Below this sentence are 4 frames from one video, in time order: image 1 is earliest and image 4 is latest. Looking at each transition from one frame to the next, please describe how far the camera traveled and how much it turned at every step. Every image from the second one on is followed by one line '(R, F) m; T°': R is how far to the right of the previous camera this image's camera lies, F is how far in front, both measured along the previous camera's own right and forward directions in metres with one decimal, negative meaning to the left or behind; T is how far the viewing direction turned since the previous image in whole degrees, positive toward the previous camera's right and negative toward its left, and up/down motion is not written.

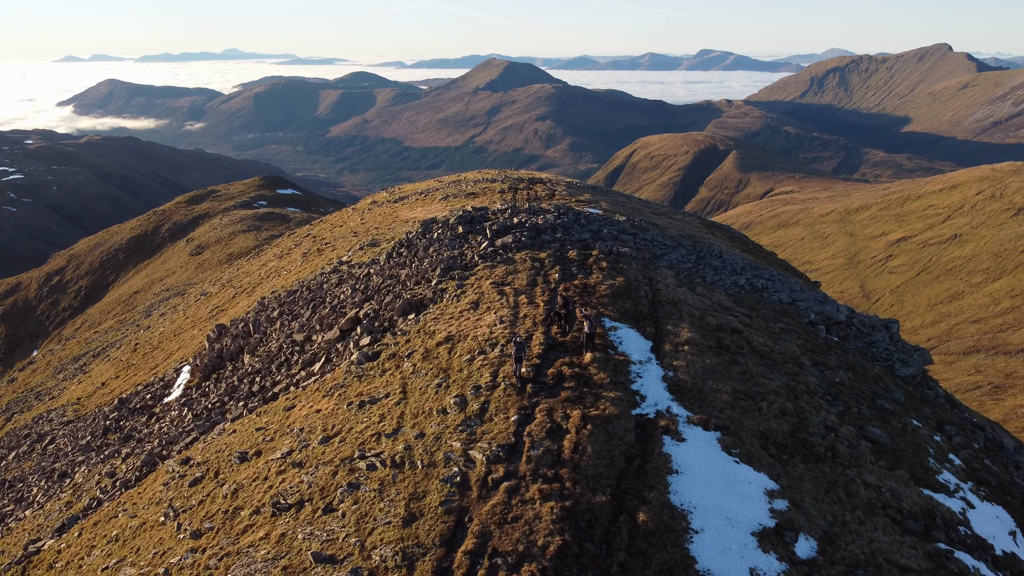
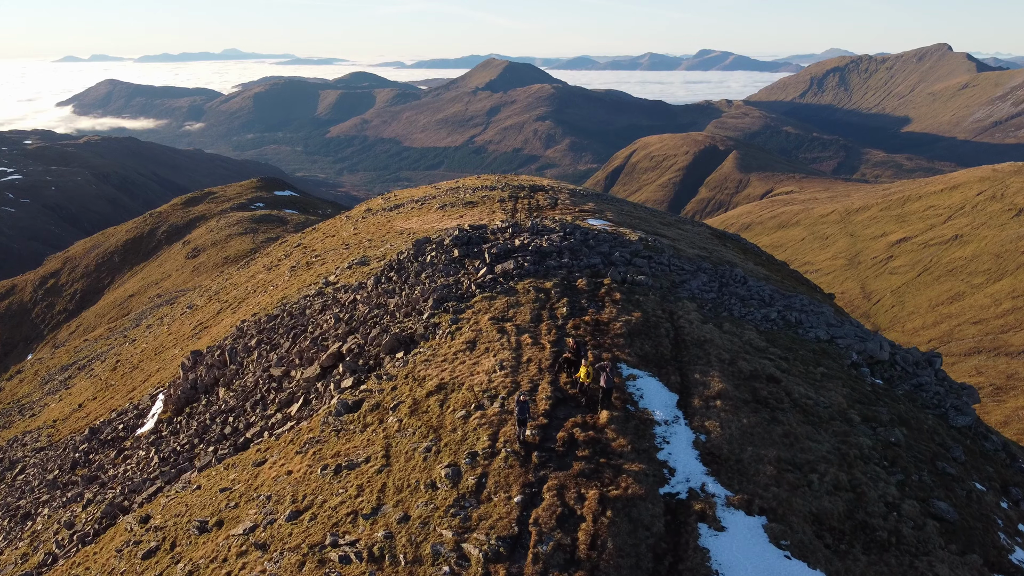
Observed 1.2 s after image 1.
(-0.1, +2.9) m; 0°
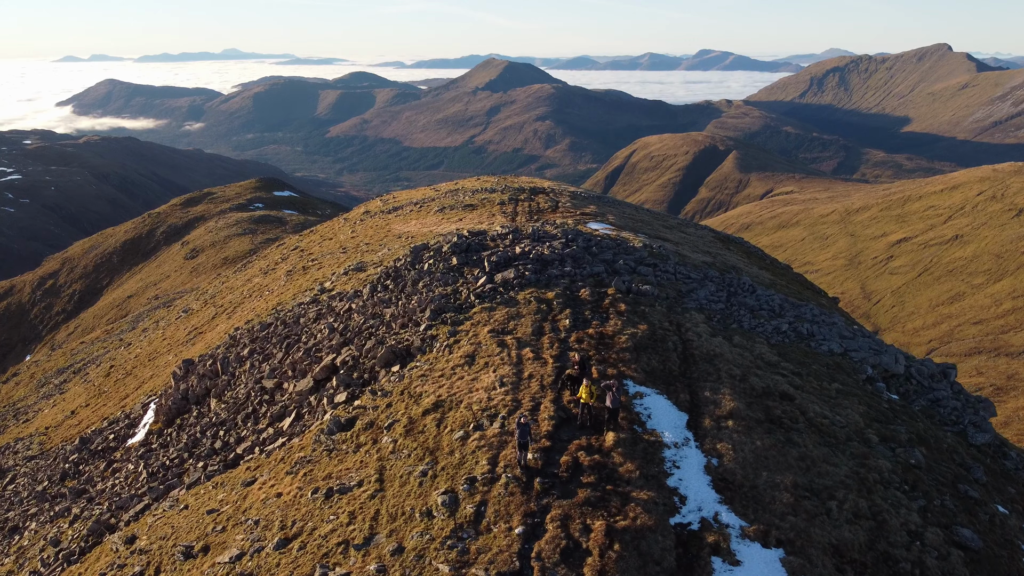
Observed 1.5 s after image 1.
(0.0, +0.9) m; 0°
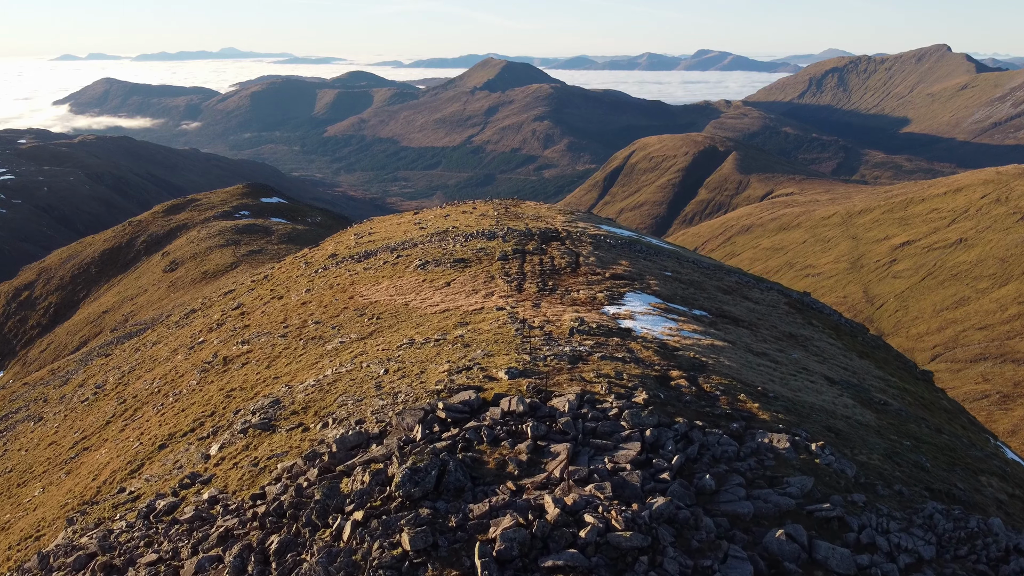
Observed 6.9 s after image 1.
(-0.6, +14.0) m; 0°
